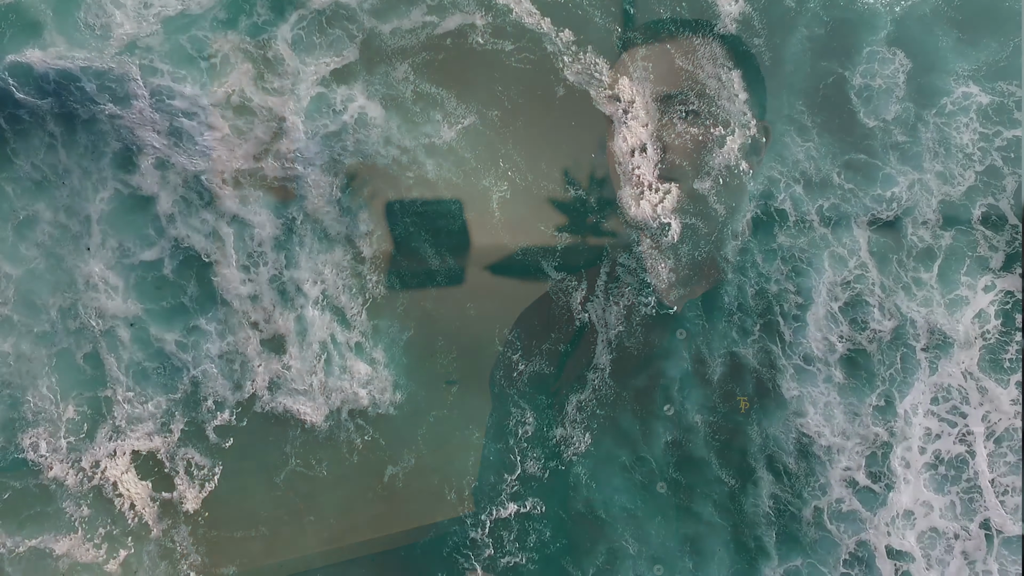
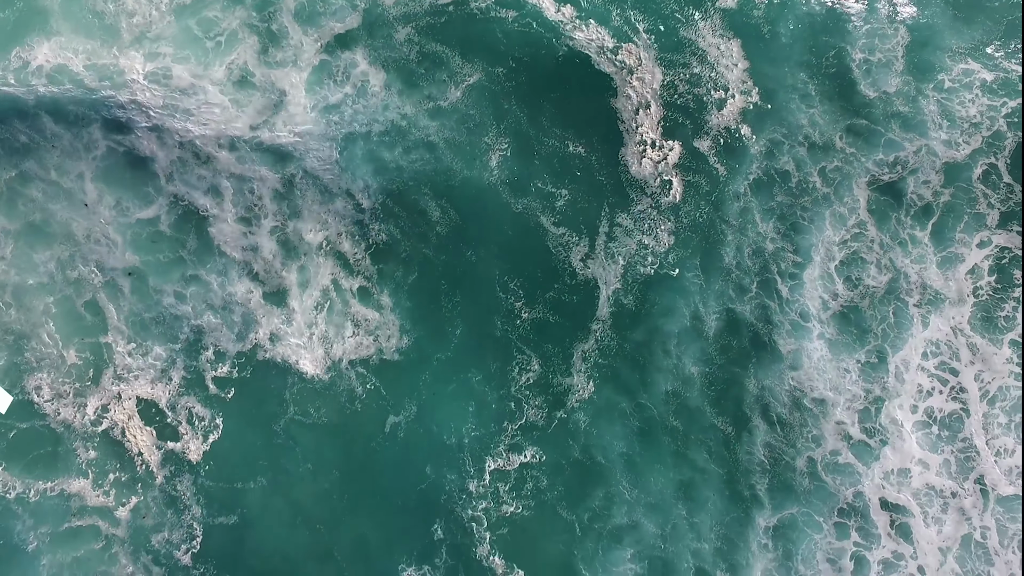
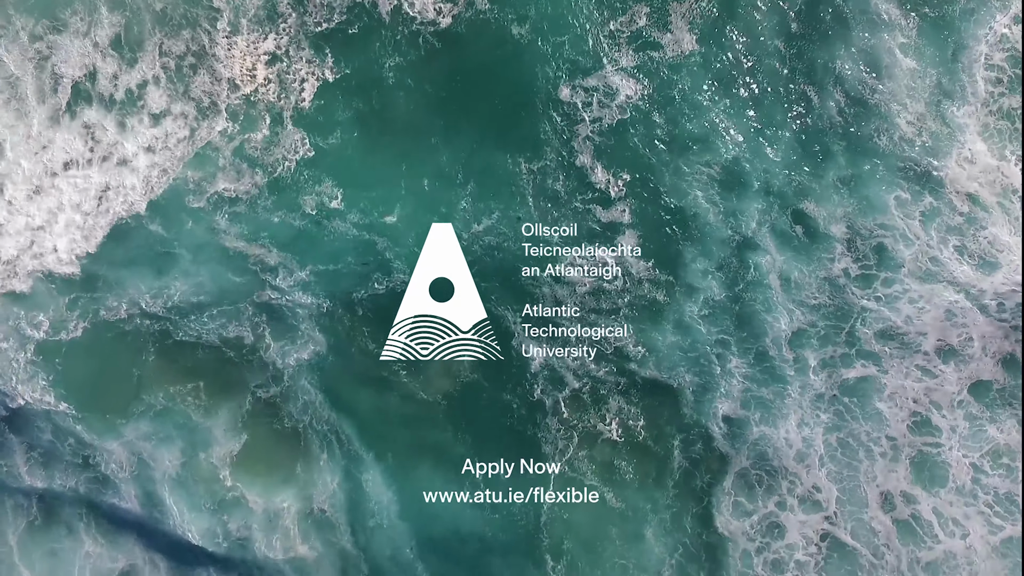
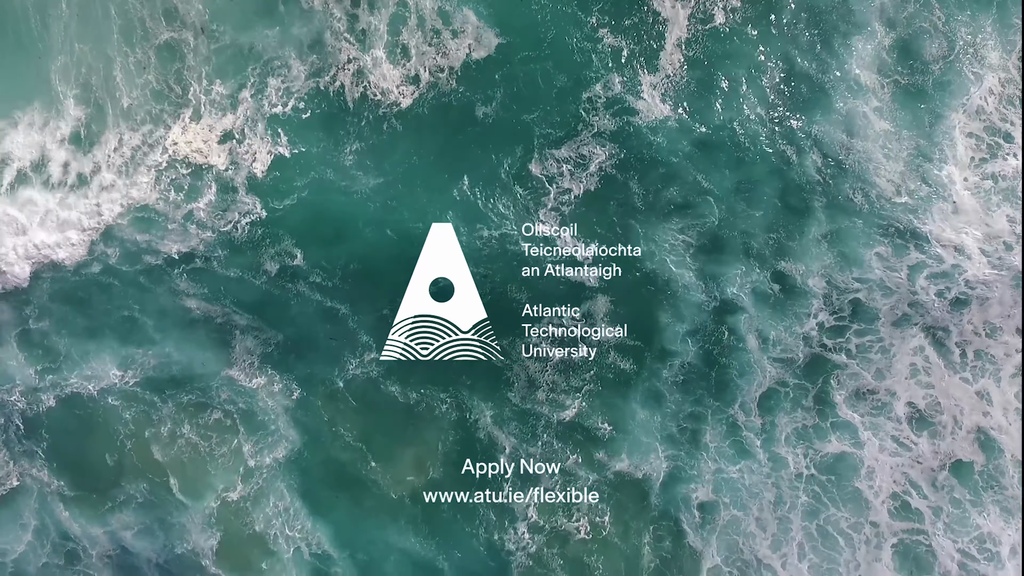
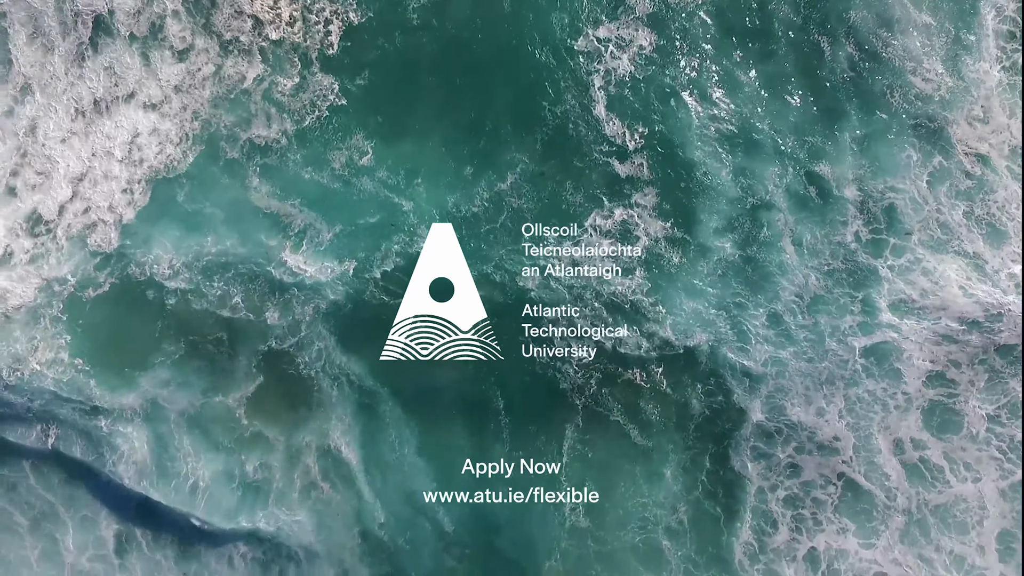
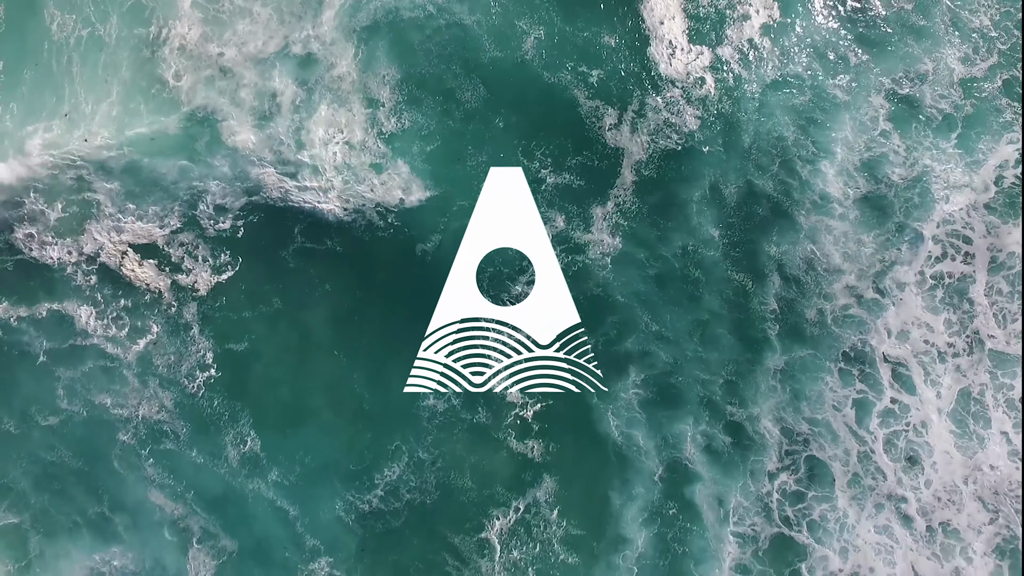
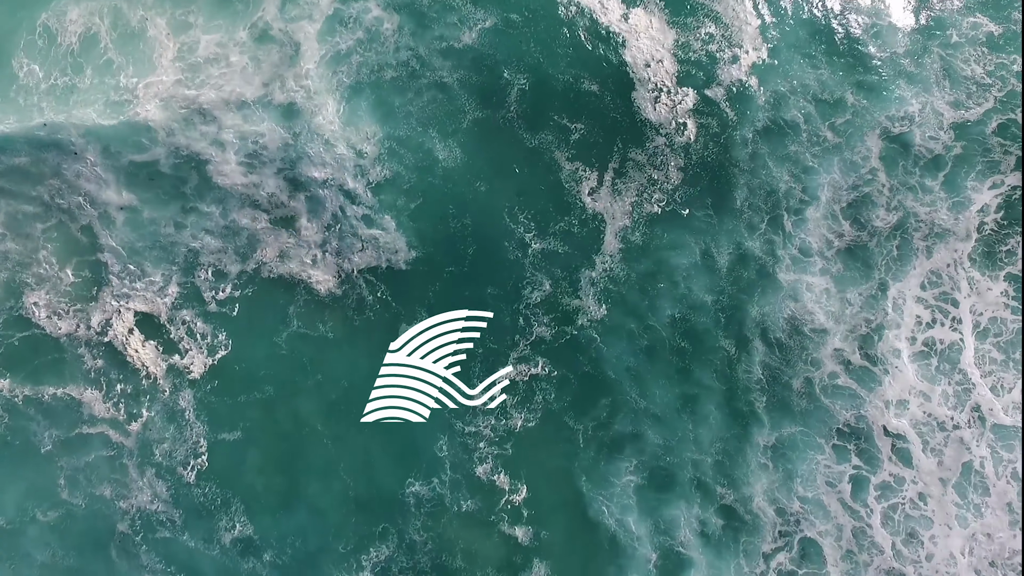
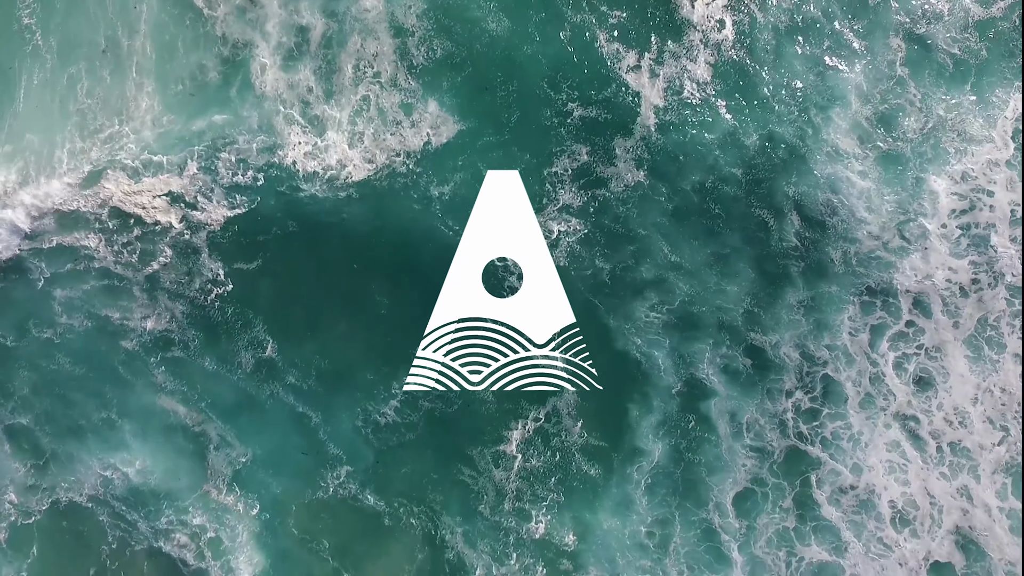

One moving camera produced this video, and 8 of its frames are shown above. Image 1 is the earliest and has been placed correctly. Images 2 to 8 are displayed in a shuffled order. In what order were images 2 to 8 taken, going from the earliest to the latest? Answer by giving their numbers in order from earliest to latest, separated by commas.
2, 7, 6, 8, 4, 3, 5
